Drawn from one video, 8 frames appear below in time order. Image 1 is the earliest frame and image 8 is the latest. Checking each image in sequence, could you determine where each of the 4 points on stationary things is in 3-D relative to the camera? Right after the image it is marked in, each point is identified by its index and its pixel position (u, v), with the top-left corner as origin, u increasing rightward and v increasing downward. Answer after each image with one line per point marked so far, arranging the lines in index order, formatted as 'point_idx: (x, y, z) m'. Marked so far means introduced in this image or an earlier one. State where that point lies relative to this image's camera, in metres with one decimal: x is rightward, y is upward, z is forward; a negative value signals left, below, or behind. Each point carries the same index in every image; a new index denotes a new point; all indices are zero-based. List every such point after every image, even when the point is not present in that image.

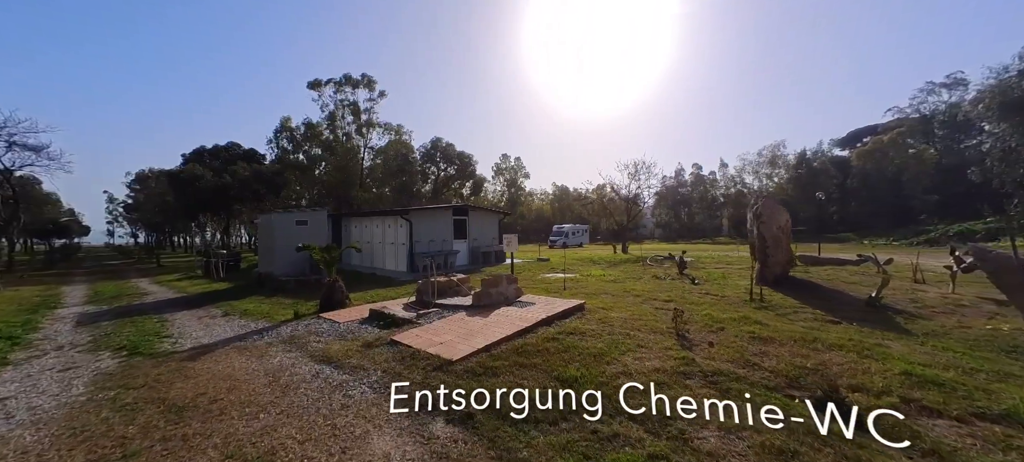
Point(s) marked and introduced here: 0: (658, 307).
0: (+2.7, -1.4, +6.8) m
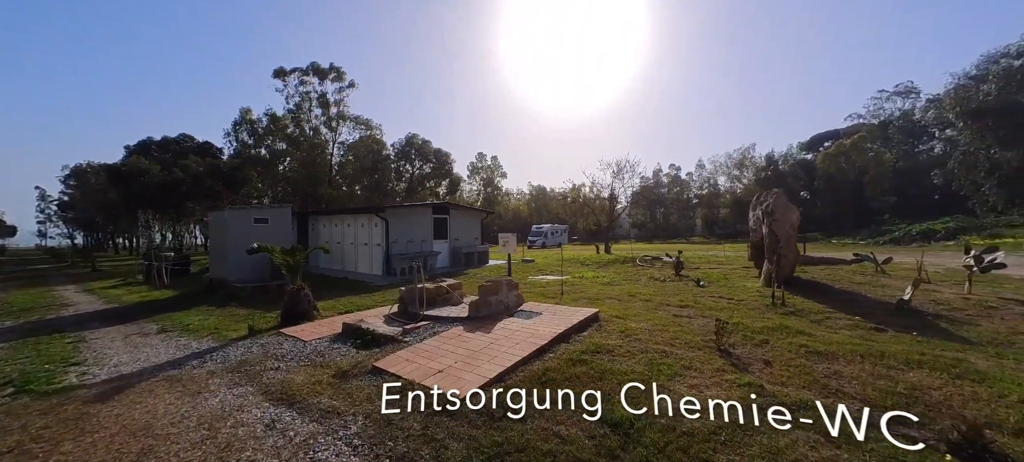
0: (+2.7, -1.4, +6.1) m
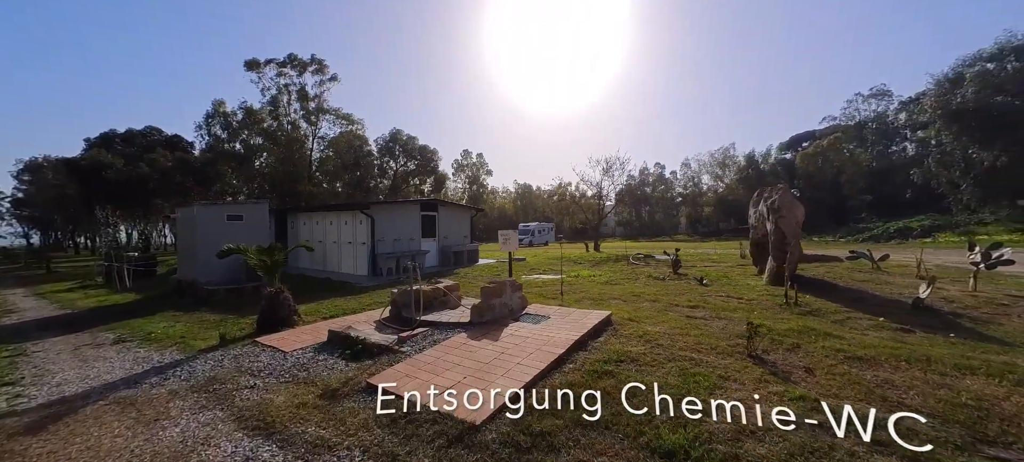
0: (+2.8, -1.3, +5.7) m
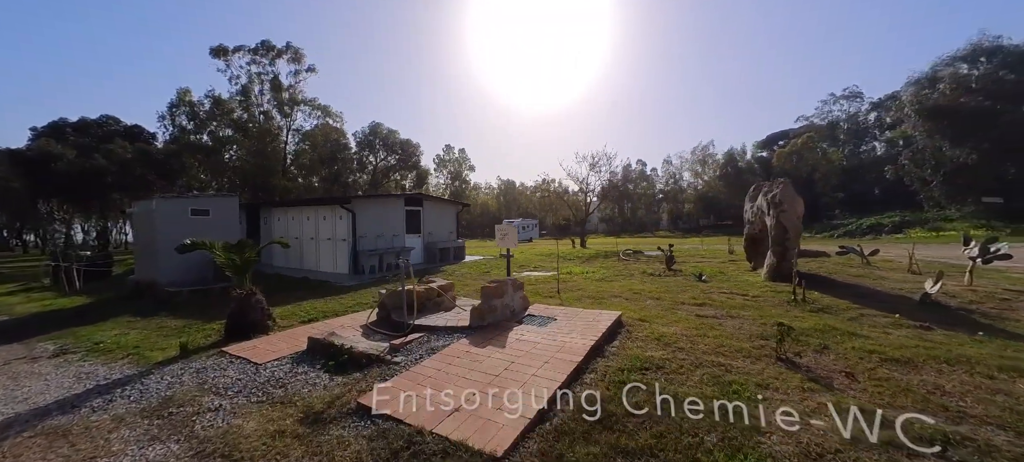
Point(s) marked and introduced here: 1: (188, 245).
0: (+2.8, -1.2, +5.4) m
1: (-4.6, -0.2, +5.3) m
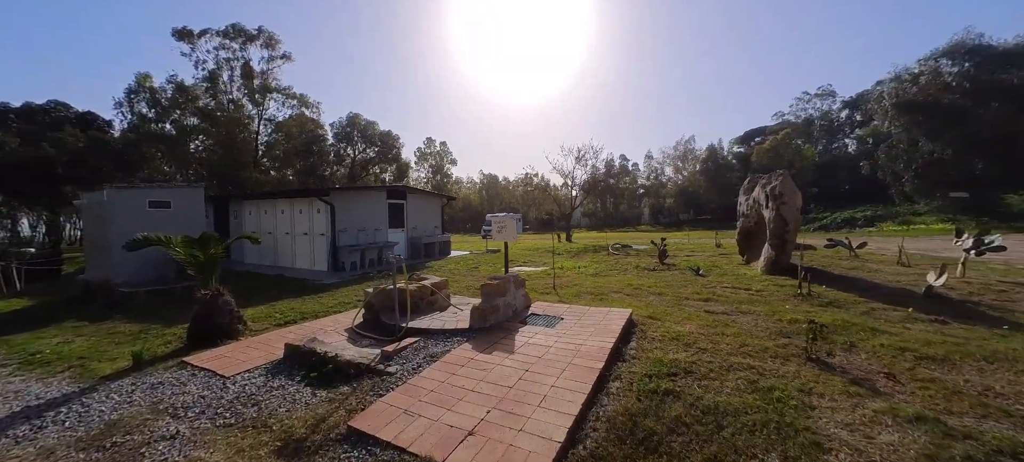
0: (+2.8, -1.1, +5.2) m
1: (-4.6, -0.1, +4.6) m
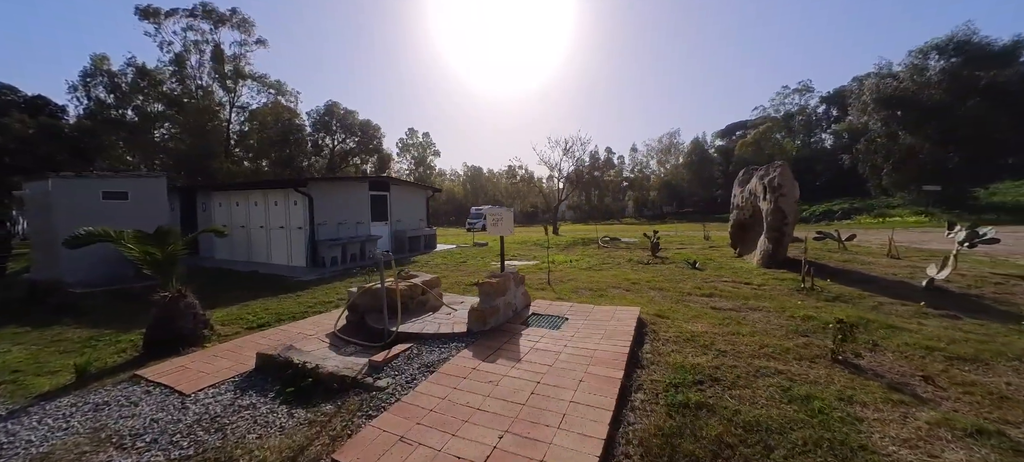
0: (+2.7, -1.0, +4.9) m
1: (-4.6, 0.0, +4.1) m
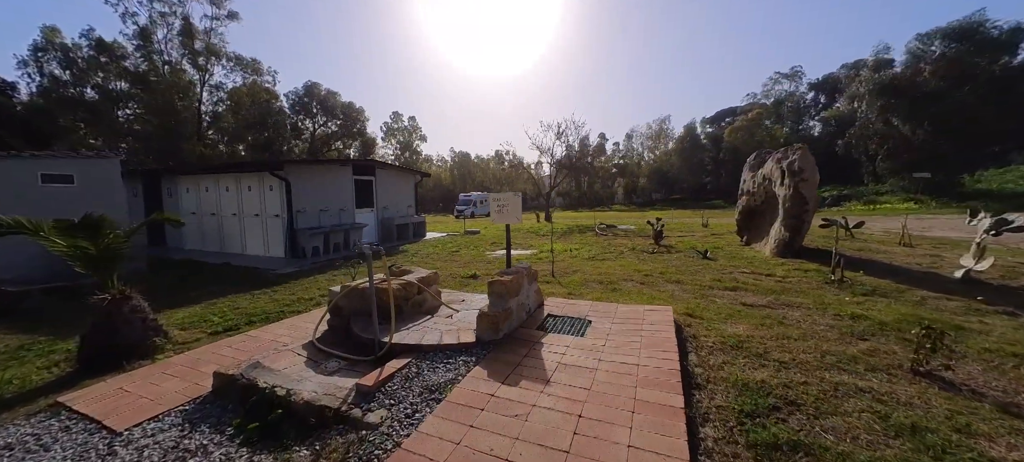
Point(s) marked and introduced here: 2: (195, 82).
0: (+2.8, -0.9, +4.4) m
1: (-4.5, +0.1, +3.3) m
2: (-15.2, +7.2, +17.6) m
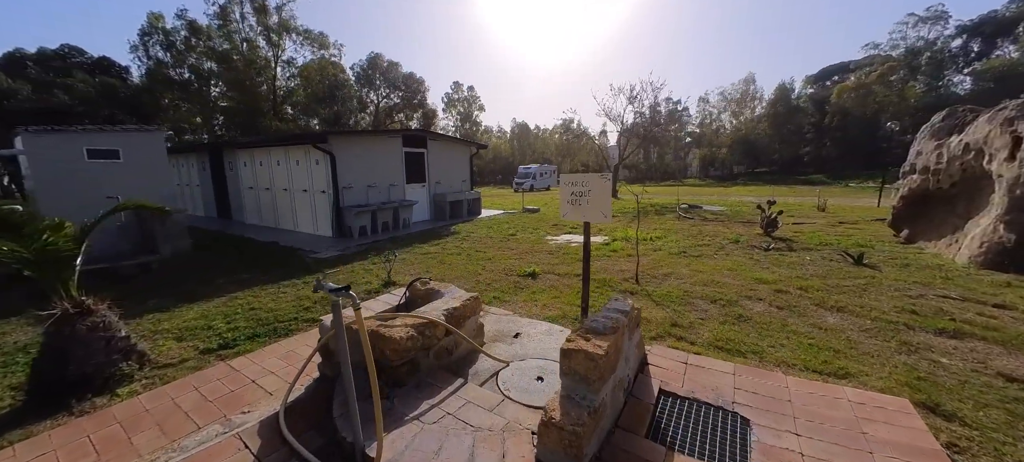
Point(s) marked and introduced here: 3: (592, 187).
0: (+3.4, -1.0, +2.5) m
1: (-4.0, +0.1, +2.5) m
2: (-12.2, +8.5, +17.7) m
3: (+0.6, +0.4, +3.0) m
